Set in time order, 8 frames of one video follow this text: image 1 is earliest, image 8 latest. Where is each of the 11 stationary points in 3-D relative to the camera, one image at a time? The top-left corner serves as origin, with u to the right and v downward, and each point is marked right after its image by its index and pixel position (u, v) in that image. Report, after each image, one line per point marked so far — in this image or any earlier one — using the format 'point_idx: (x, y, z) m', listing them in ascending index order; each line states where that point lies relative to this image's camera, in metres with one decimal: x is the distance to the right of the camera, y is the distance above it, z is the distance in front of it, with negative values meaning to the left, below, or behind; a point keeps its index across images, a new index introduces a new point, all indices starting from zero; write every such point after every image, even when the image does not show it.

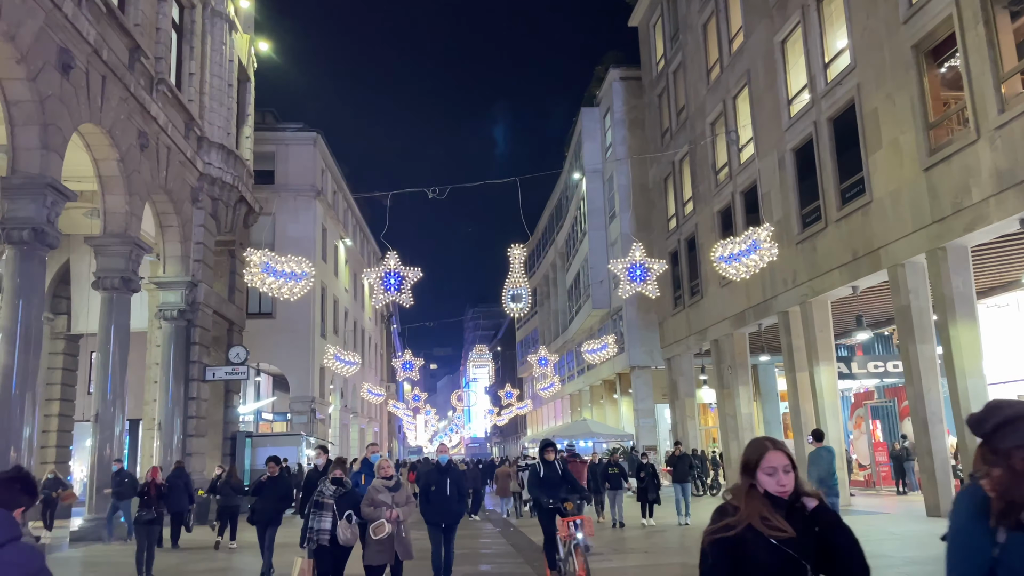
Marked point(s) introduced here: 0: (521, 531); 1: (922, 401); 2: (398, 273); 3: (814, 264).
0: (+0.2, -5.1, +16.6) m
1: (+8.0, -2.2, +15.6) m
2: (-2.1, +0.3, +14.5) m
3: (+7.4, +0.6, +19.6) m
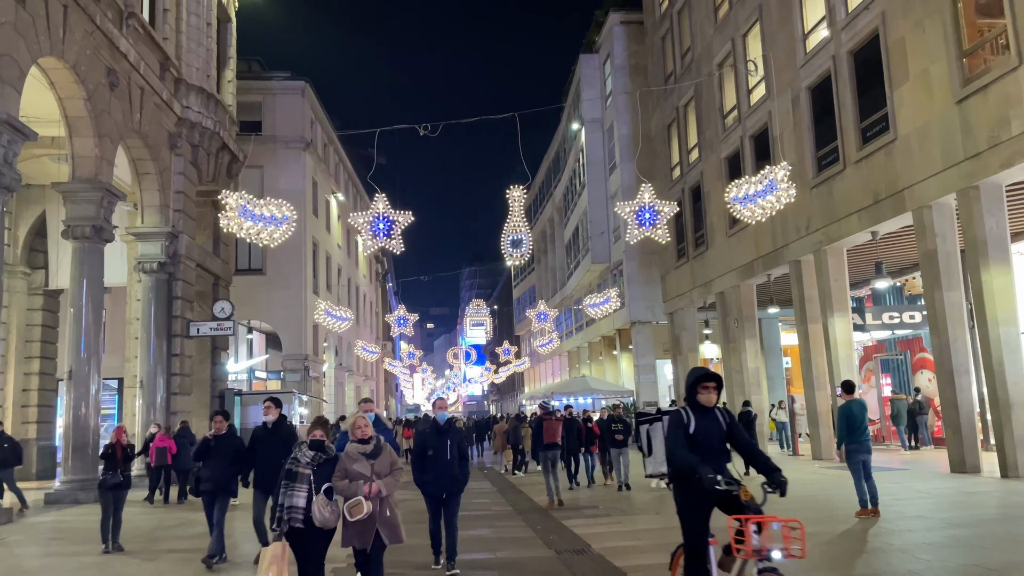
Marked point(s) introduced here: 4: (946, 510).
0: (+0.2, -4.0, +15.7) m
1: (+8.0, -1.2, +14.7) m
2: (-2.1, +1.2, +13.4) m
3: (+7.4, +1.8, +18.5) m
4: (+5.6, -2.9, +10.2) m
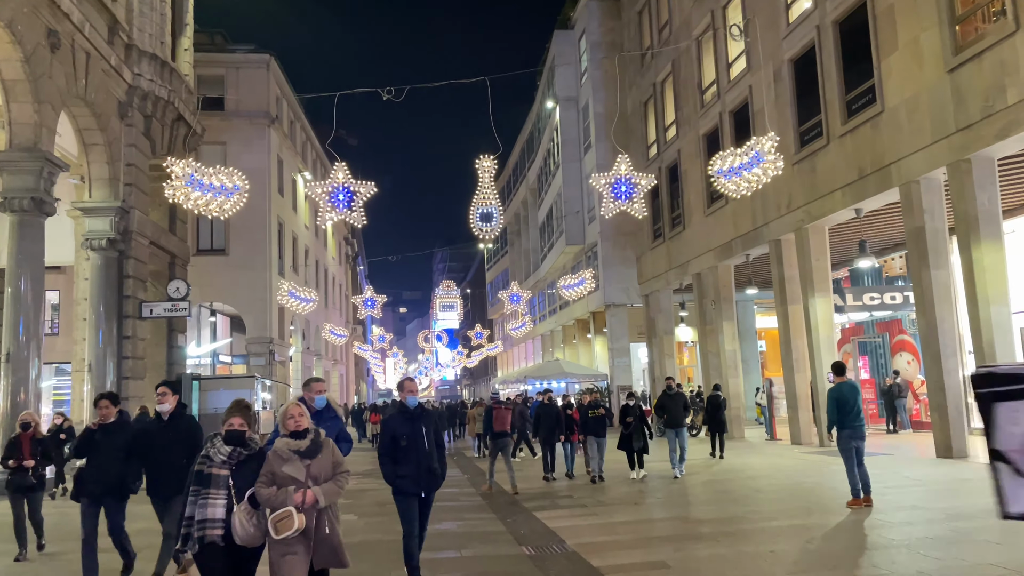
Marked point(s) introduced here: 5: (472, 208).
0: (-0.4, -3.6, +15.0) m
1: (+7.5, -0.8, +14.1) m
2: (-2.6, +1.6, +12.5) m
3: (+6.7, +2.3, +17.8) m
4: (+5.2, -2.6, +9.6) m
5: (-0.7, +1.3, +13.0) m
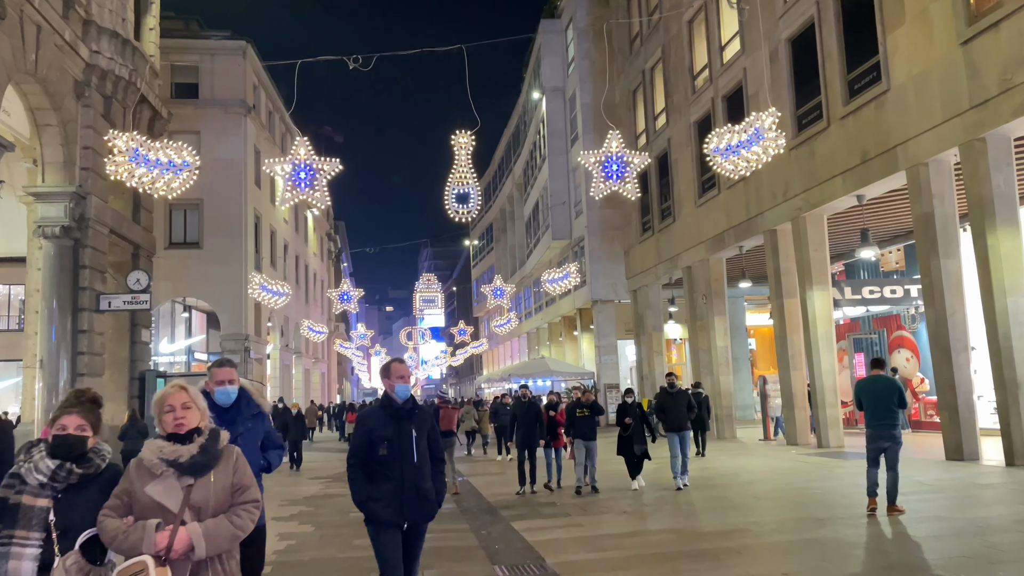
0: (-0.7, -3.4, +13.9) m
1: (+7.1, -0.6, +13.2) m
2: (-2.9, +1.7, +11.4) m
3: (+6.3, +2.5, +16.9) m
4: (+4.9, -2.4, +8.6) m
5: (-1.0, +1.5, +11.9) m
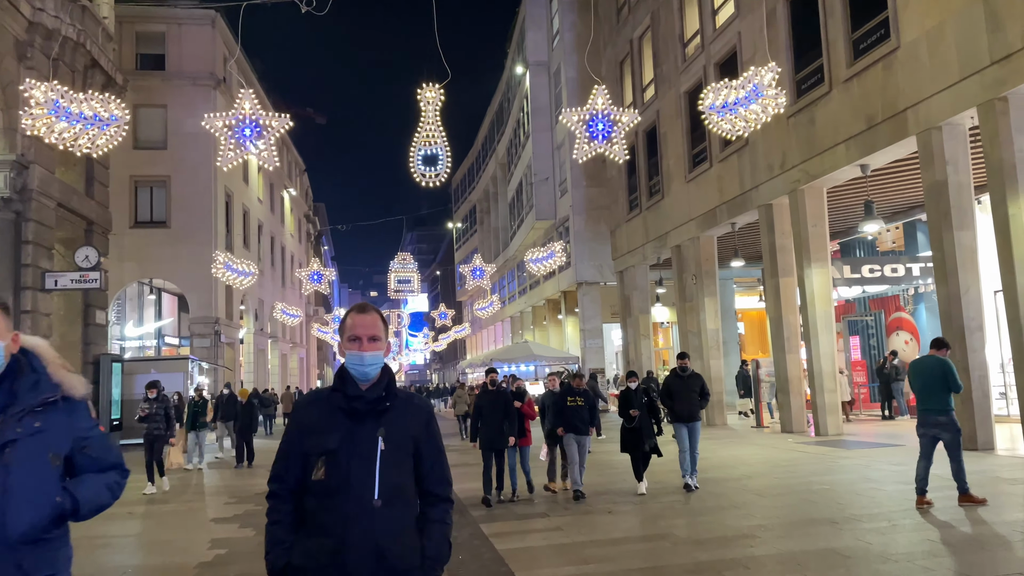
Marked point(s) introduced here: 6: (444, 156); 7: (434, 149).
0: (-1.1, -3.0, +12.7) m
1: (+6.8, -0.2, +12.1) m
2: (-3.2, +2.1, +10.1) m
3: (+5.9, +2.9, +15.7) m
4: (+4.6, -2.1, +7.5) m
5: (-1.3, +1.9, +10.6) m
6: (-0.9, +1.7, +10.6) m
7: (-1.0, +1.8, +10.6) m
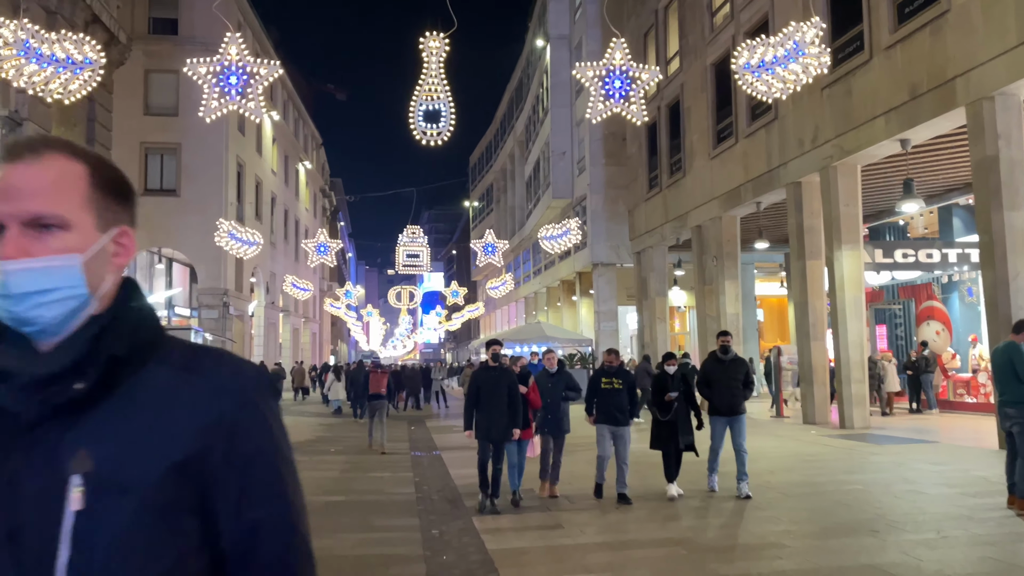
0: (-1.1, -2.6, +12.0) m
1: (+6.8, 0.0, +11.1) m
2: (-3.1, +2.5, +9.2) m
3: (+6.1, +3.2, +14.7) m
4: (+4.6, -1.9, +6.6) m
5: (-1.2, +2.3, +9.7) m
6: (-0.8, +2.1, +9.7) m
7: (-0.9, +2.2, +9.7) m
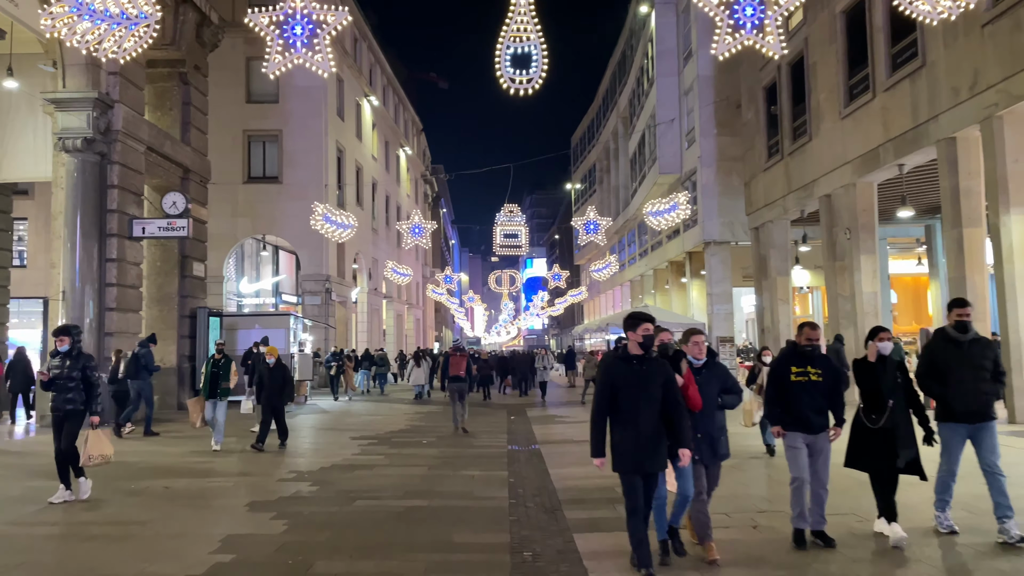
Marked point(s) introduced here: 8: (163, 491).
0: (+0.4, -2.3, +10.7) m
1: (+8.1, +0.4, +8.7) m
2: (-2.1, +2.8, +8.1) m
3: (+7.8, +3.7, +12.3) m
4: (+5.3, -1.7, +4.6) m
5: (-0.1, +2.5, +8.4) m
6: (+0.3, +2.4, +8.3) m
7: (+0.2, +2.5, +8.3) m
8: (-3.7, -2.1, +8.4) m
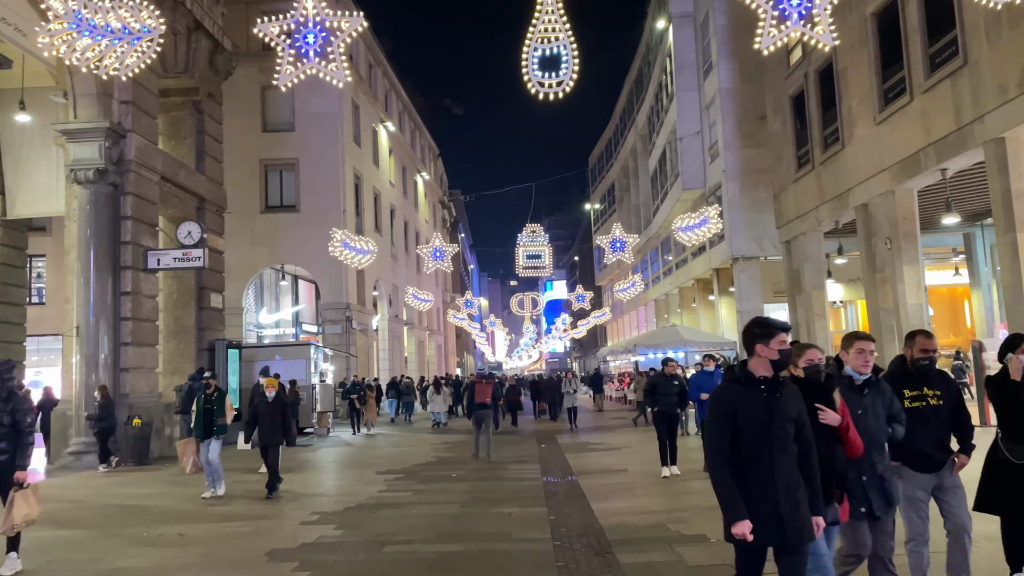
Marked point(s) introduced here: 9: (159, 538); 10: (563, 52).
0: (+0.8, -2.5, +9.9) m
1: (+8.4, +0.4, +7.9) m
2: (-1.8, +2.5, +7.6) m
3: (+8.1, +3.6, +11.6) m
4: (+5.6, -1.6, +3.8) m
5: (+0.1, +2.3, +7.8) m
6: (+0.6, +2.2, +7.7) m
7: (+0.4, +2.3, +7.7) m
8: (-3.3, -2.5, +7.8) m
9: (-3.5, -2.5, +7.8) m
10: (+0.5, +2.2, +7.7) m
